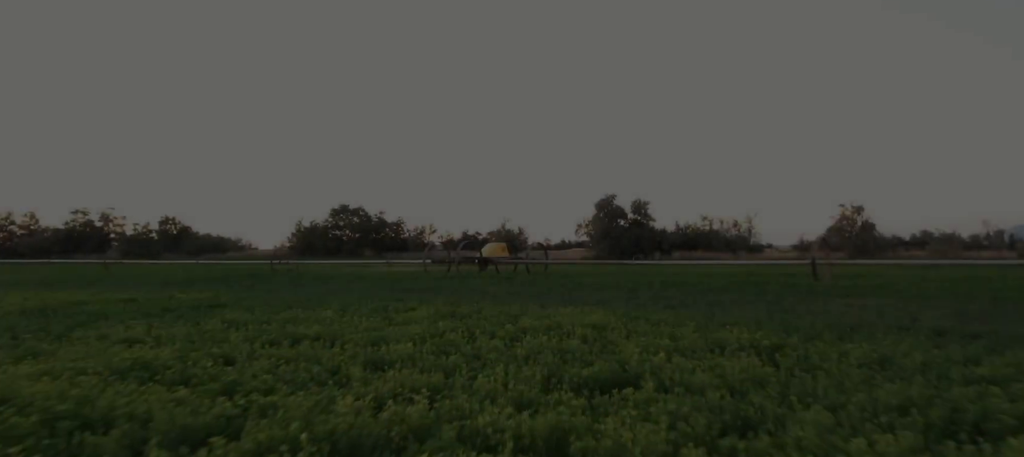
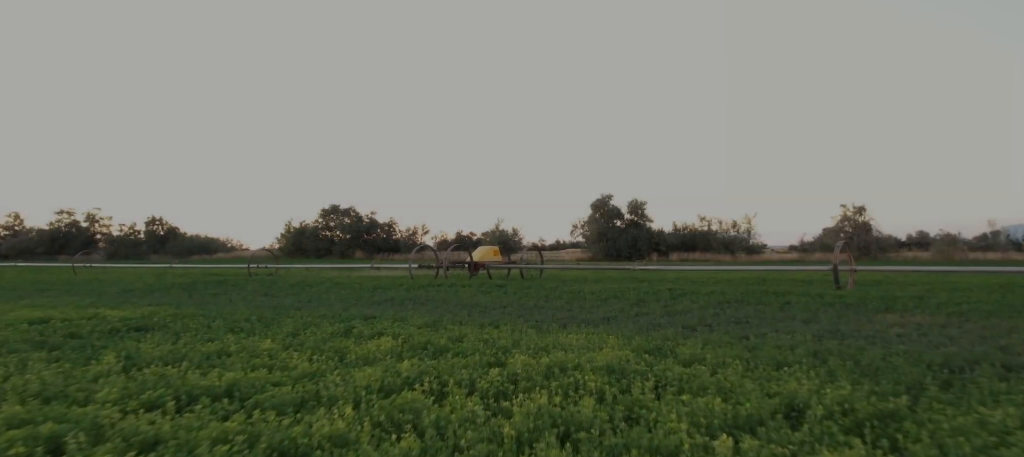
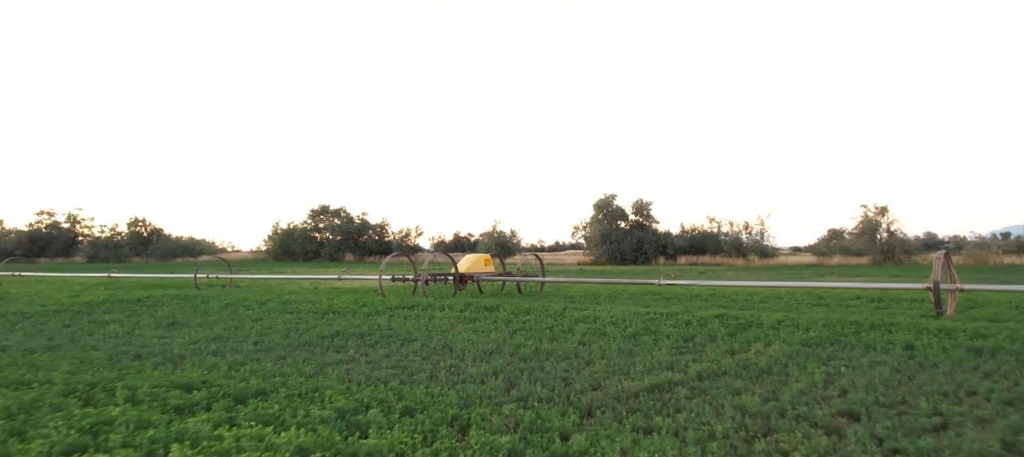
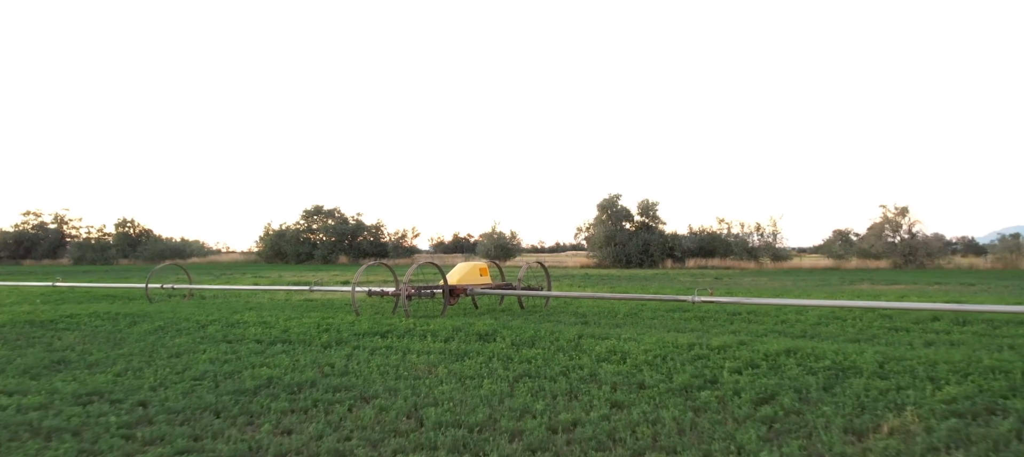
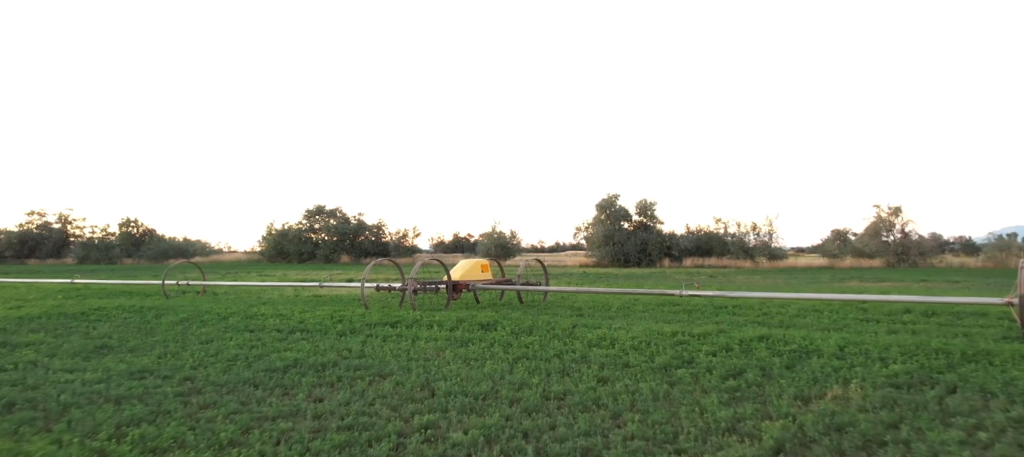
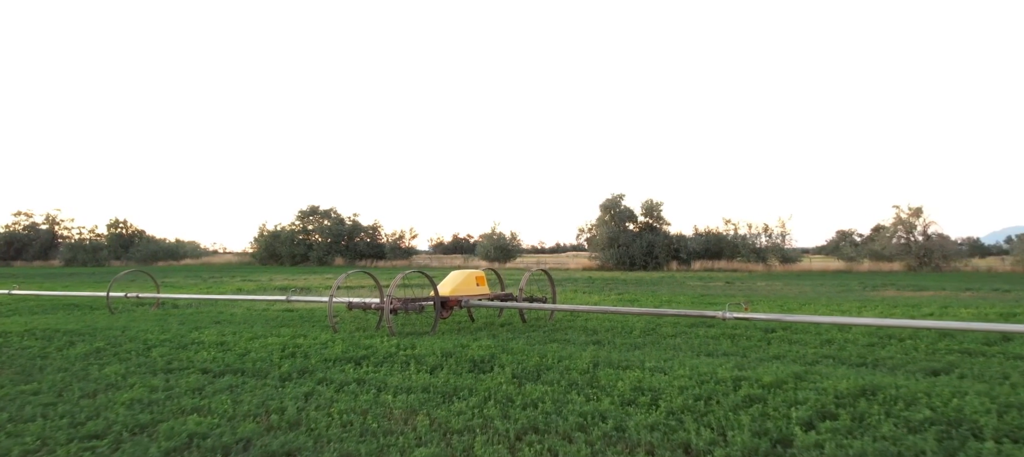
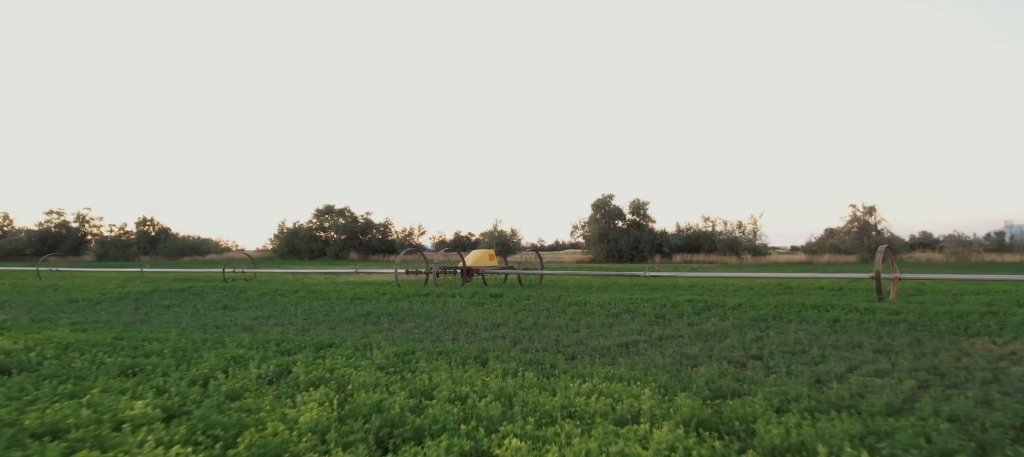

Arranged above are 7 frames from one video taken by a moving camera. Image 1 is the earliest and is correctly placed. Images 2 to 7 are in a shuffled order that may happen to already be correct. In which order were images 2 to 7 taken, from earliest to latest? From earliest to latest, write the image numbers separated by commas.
2, 7, 3, 5, 4, 6
